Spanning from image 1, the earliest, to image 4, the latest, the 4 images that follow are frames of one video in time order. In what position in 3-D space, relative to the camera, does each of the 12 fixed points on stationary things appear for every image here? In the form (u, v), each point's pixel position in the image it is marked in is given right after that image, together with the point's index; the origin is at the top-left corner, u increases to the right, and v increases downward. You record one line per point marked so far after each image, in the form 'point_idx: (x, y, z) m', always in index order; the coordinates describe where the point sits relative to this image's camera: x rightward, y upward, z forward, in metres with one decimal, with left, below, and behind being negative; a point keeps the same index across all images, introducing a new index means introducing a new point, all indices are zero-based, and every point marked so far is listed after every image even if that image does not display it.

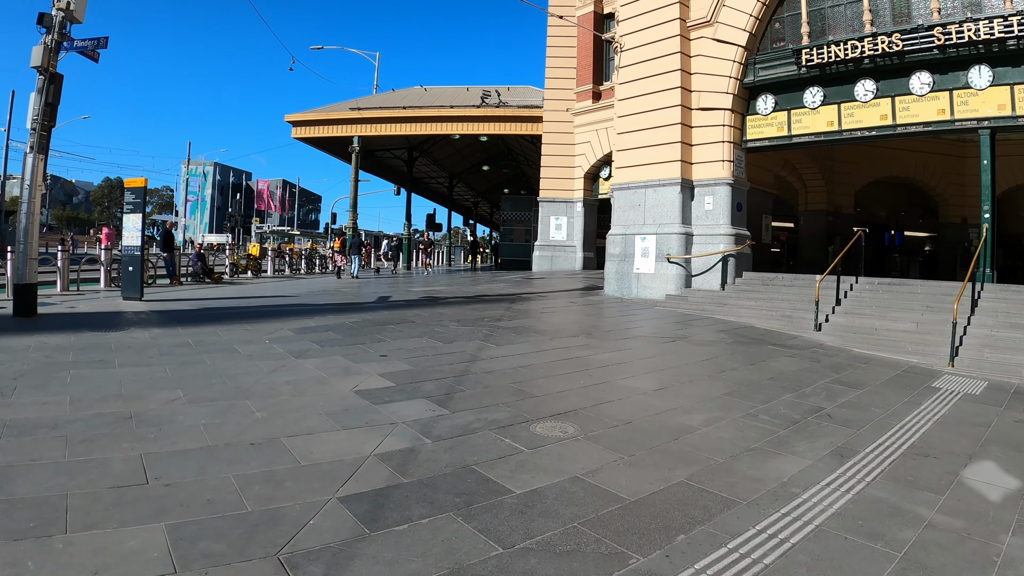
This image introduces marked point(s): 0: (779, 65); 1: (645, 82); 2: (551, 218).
0: (+2.4, +2.0, +10.4) m
1: (+1.3, +2.0, +11.4) m
2: (+0.7, +1.1, +18.3) m
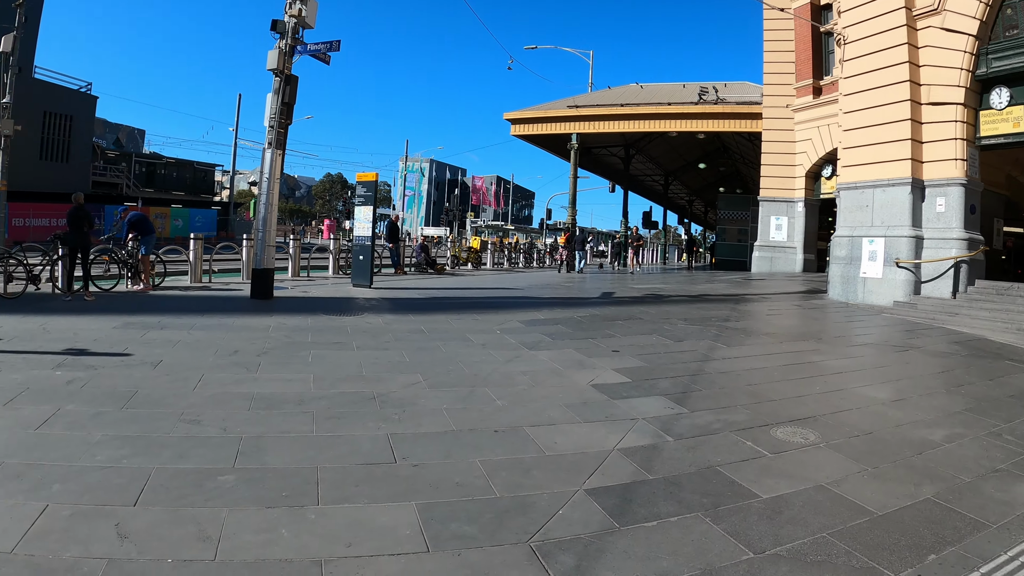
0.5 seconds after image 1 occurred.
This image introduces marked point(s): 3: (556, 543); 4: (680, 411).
0: (+4.3, +1.9, +9.9) m
1: (+3.4, +2.0, +11.0) m
2: (+3.9, +1.1, +17.9) m
3: (+0.1, -0.5, +2.2) m
4: (+0.5, -0.4, +3.3) m
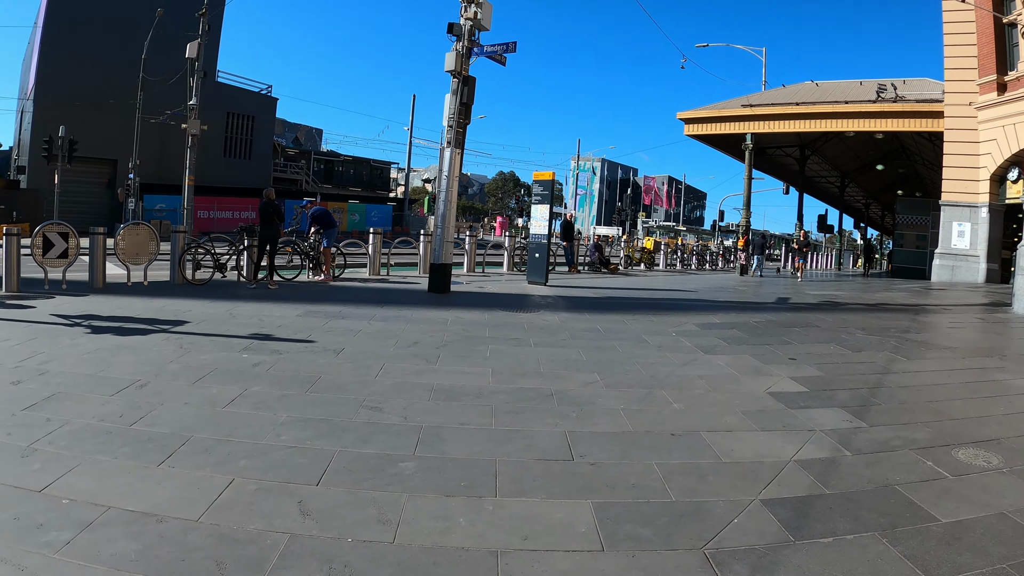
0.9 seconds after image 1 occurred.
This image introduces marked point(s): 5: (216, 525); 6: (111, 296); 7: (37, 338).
0: (+5.8, +1.8, +9.2) m
1: (+5.0, +1.9, +10.5) m
2: (+6.5, +1.0, +17.2) m
3: (+0.4, -0.5, +2.3) m
4: (+1.0, -0.4, +3.3) m
5: (-0.8, -0.7, +3.3) m
6: (-3.4, -0.1, +9.7) m
7: (-2.9, -0.3, +6.9) m
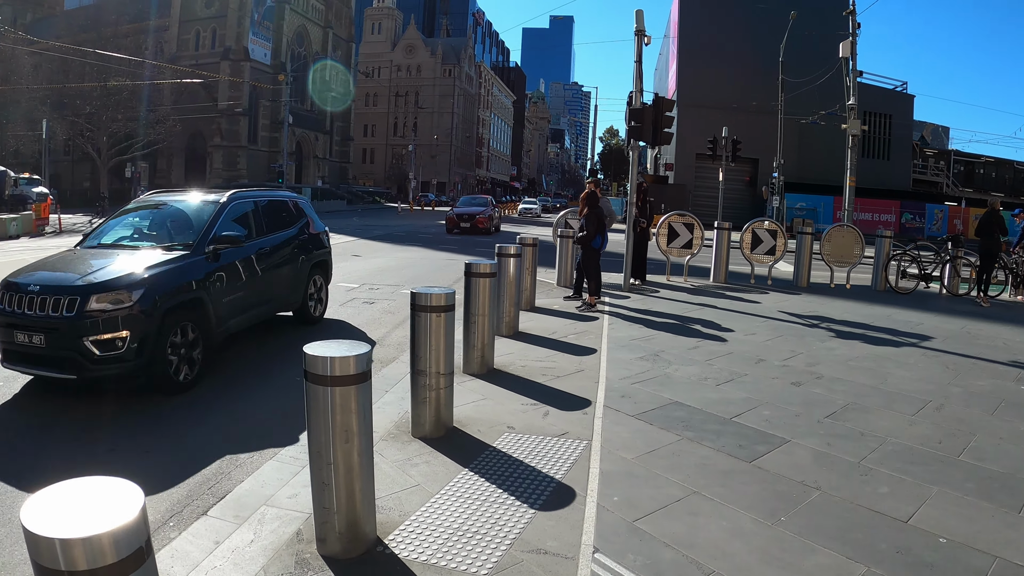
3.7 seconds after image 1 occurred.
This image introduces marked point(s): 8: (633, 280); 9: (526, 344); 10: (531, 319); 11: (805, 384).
0: (+10.5, +1.0, +4.6) m
1: (+10.5, +1.2, +6.1) m
2: (+15.0, 0.0, +11.2) m
3: (+2.2, -0.7, +1.3) m
4: (+3.2, -0.7, +1.9) m
5: (+1.6, -0.8, +2.8) m
6: (+2.6, -0.1, +9.6) m
7: (+1.6, -0.3, +6.9) m
8: (+1.1, +0.1, +11.2) m
9: (+0.1, -0.4, +7.6) m
10: (+0.1, -0.2, +8.9) m
11: (+1.4, -0.4, +5.2) m
